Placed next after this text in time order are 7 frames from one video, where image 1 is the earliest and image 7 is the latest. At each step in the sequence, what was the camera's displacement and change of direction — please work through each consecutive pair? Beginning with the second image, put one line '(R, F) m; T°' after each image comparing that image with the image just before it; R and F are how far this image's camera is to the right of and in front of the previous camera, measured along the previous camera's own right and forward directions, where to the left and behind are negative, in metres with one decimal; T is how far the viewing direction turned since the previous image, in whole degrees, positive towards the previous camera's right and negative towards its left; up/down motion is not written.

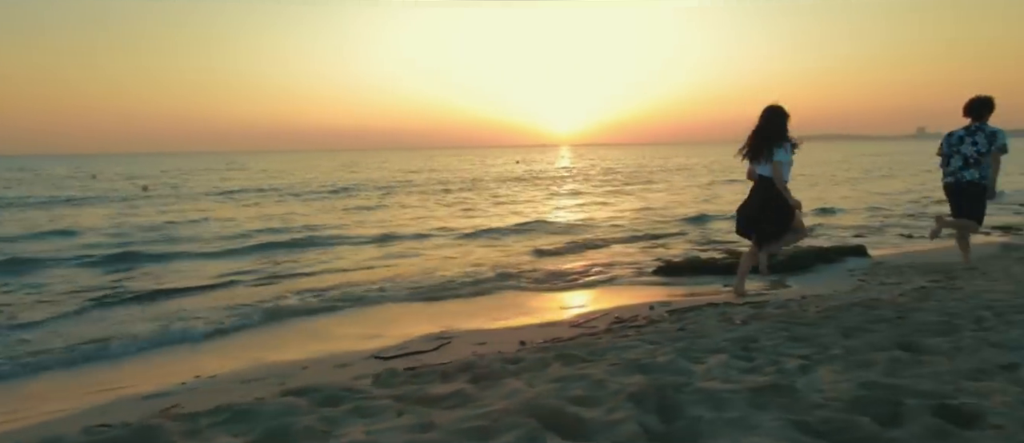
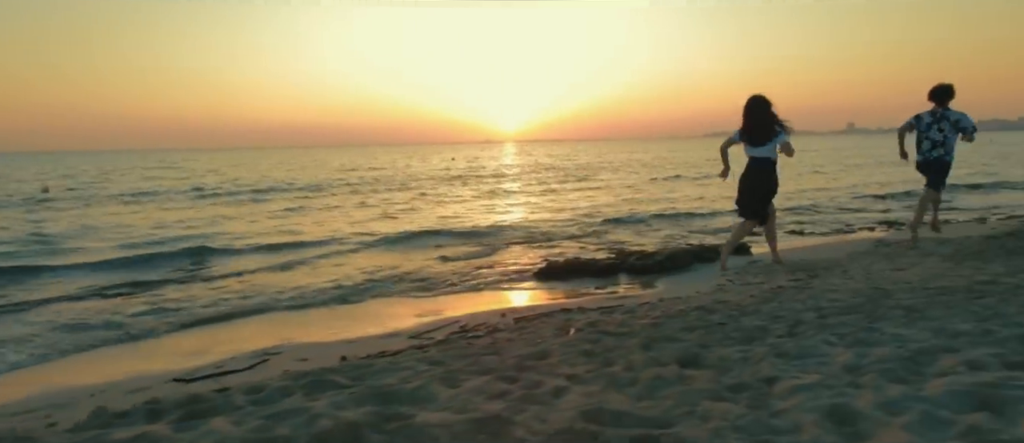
(+0.9, +0.2) m; +5°
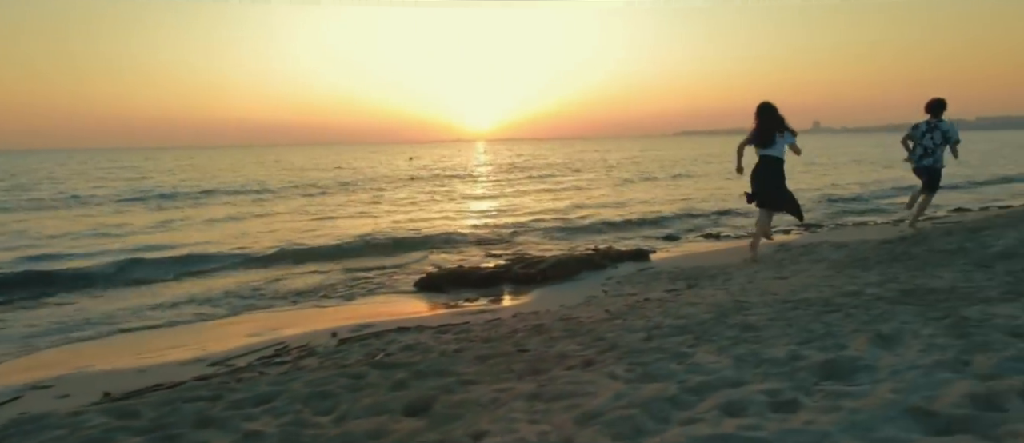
(+1.2, +0.5) m; +3°
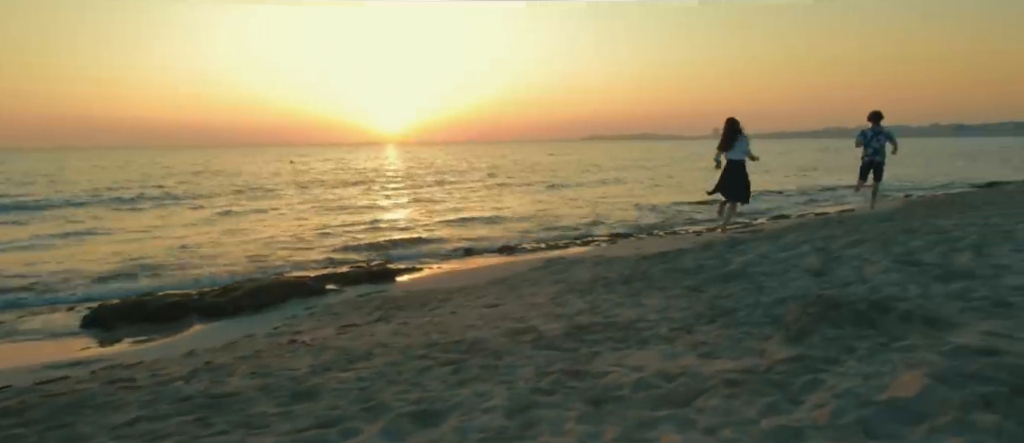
(+2.5, +1.2) m; +8°
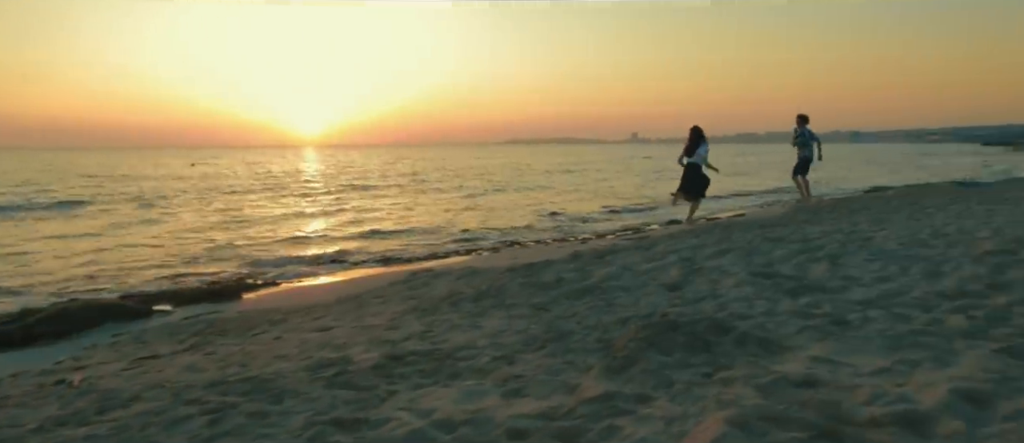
(+0.9, +0.6) m; +6°
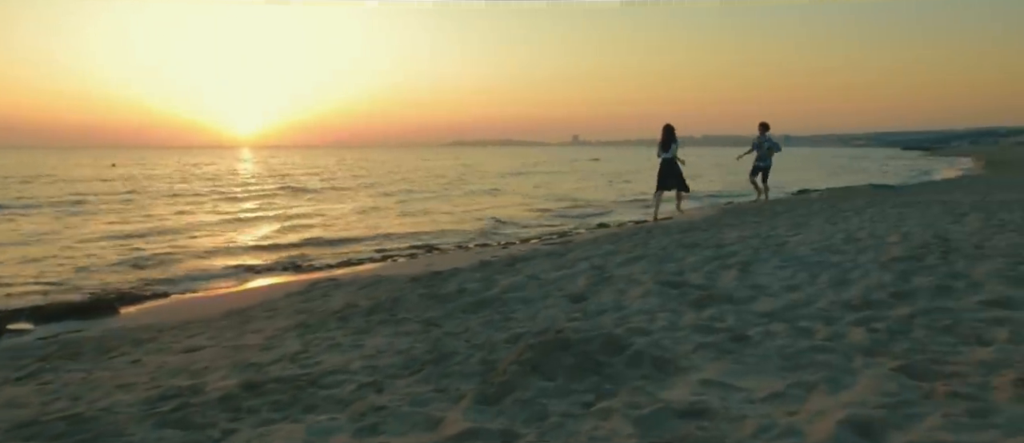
(+0.5, +0.5) m; +5°
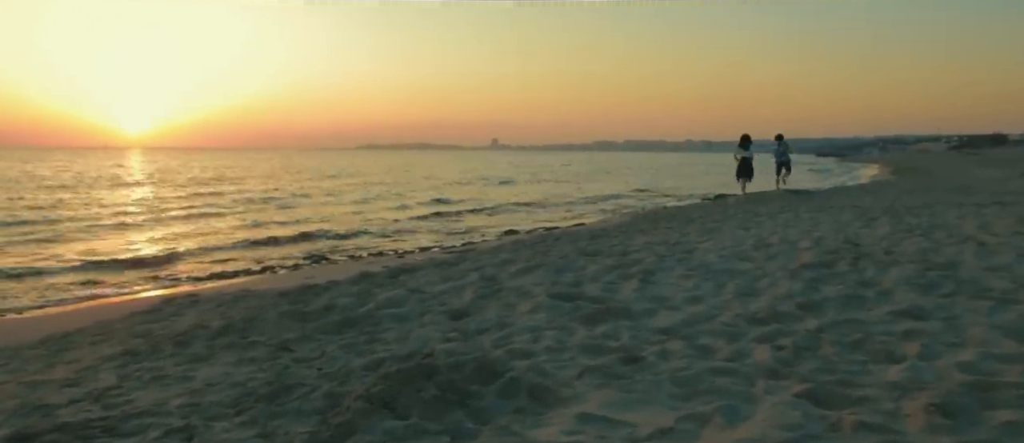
(+0.4, +0.7) m; +6°
